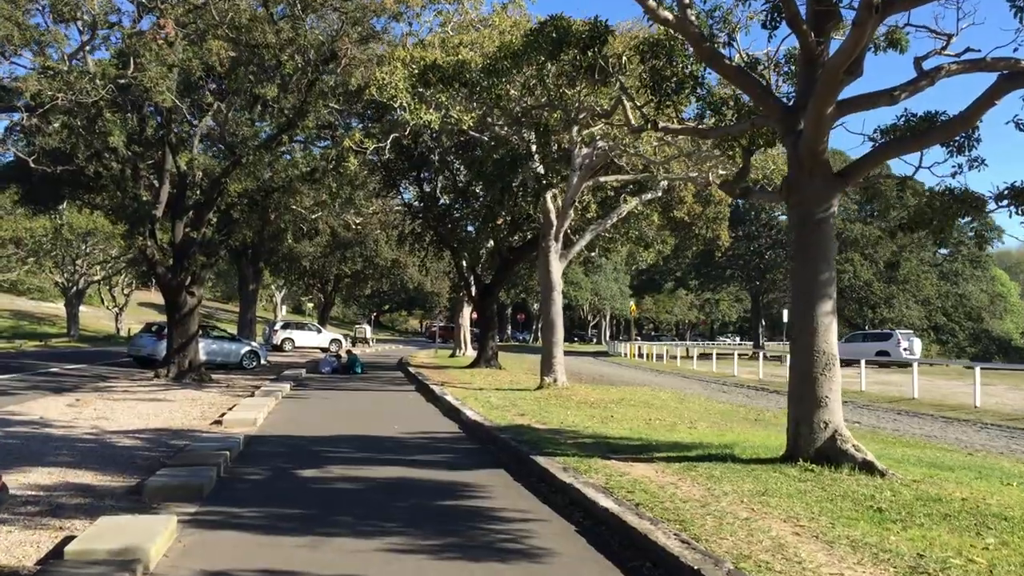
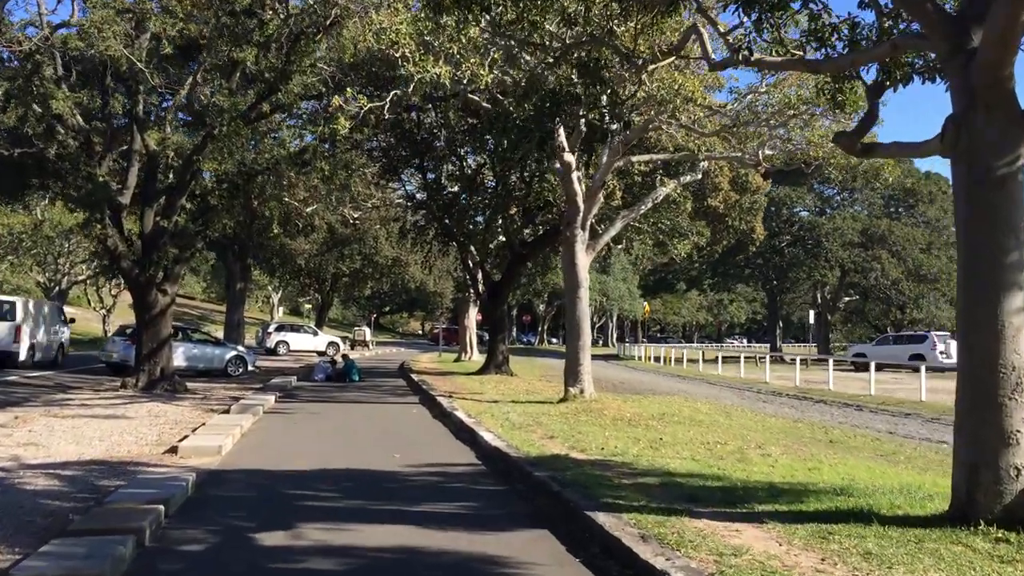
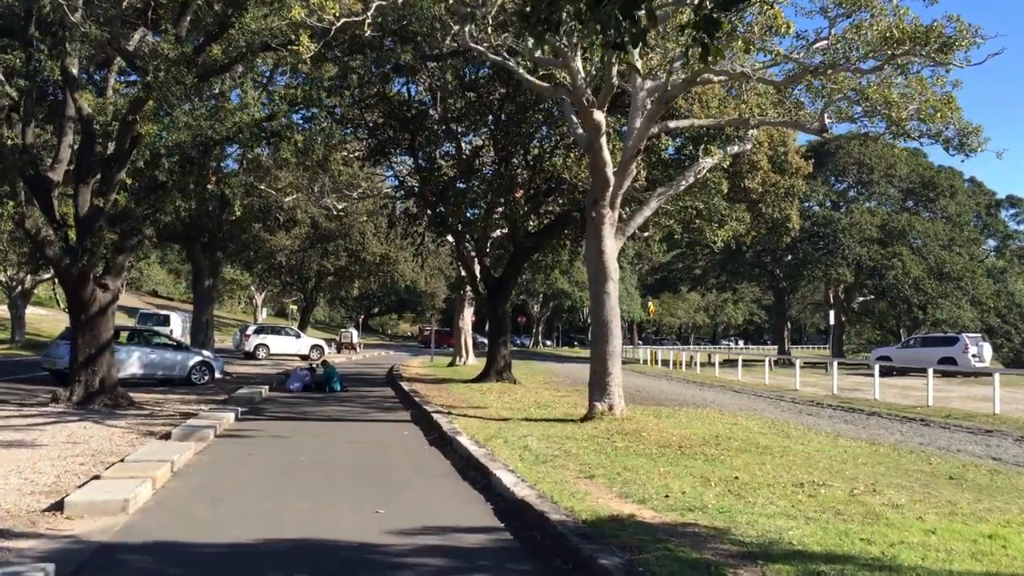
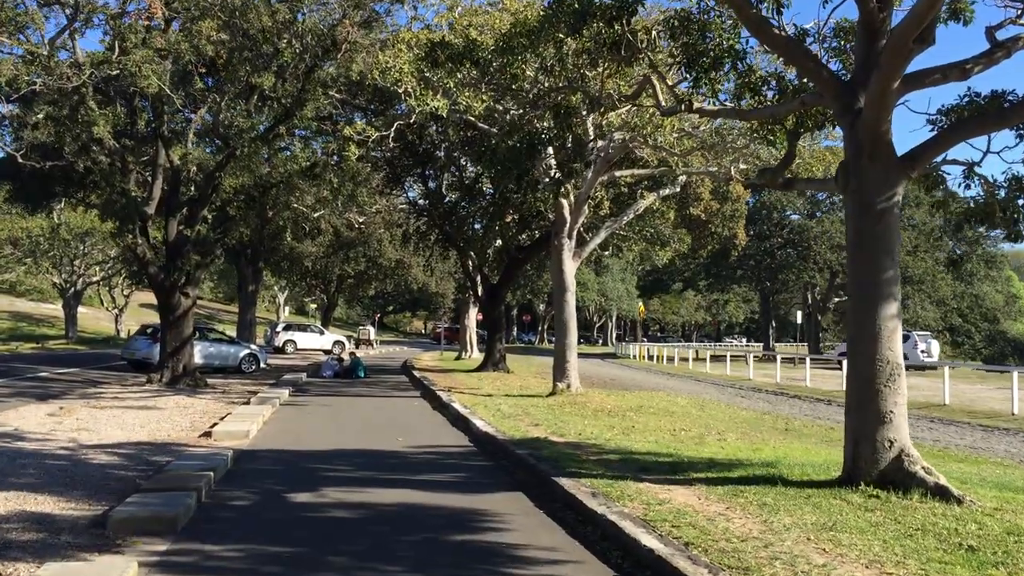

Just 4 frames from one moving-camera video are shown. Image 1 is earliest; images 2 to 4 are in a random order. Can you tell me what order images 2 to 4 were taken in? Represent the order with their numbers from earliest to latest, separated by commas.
4, 2, 3
